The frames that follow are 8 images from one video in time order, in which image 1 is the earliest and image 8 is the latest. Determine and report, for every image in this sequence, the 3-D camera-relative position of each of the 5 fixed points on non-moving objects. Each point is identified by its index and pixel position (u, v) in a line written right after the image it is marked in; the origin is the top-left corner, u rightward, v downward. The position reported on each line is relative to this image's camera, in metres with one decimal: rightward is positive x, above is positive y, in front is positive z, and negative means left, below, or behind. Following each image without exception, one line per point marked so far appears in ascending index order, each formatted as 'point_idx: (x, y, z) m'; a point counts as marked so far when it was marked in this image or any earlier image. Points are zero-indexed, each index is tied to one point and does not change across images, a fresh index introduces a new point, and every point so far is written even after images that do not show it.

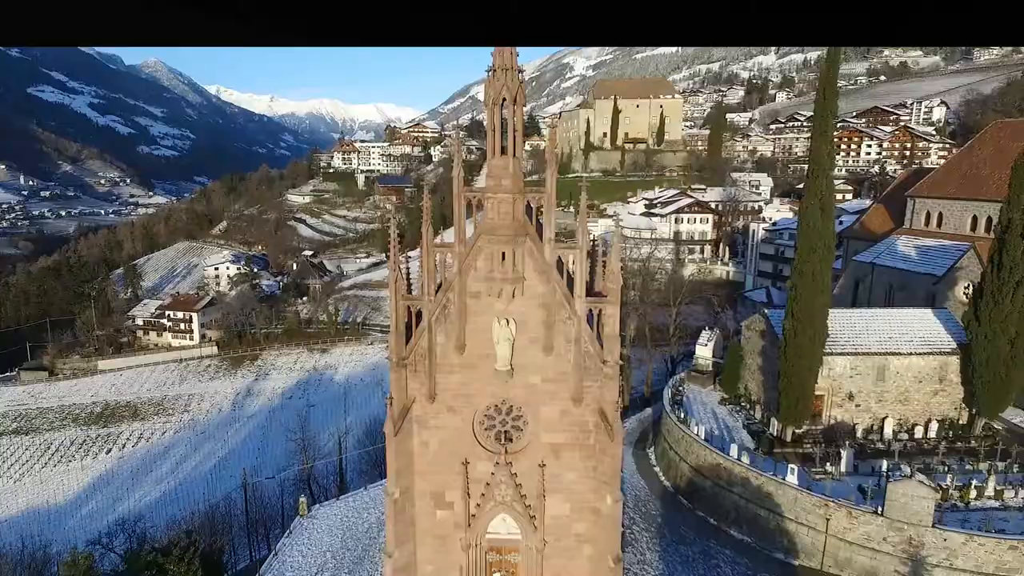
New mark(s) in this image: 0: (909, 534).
0: (+7.0, -4.3, +10.8) m
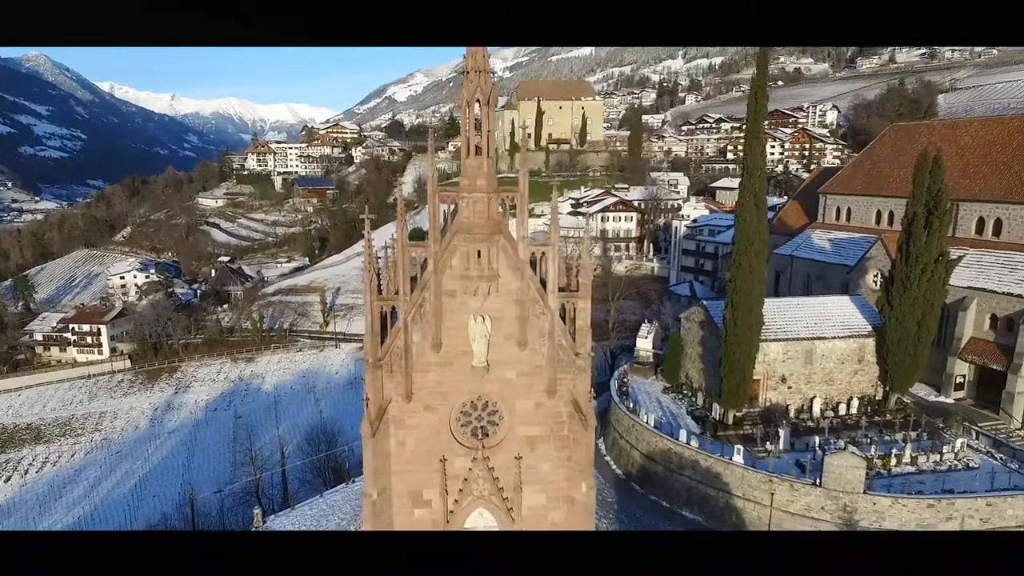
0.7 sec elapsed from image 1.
0: (+6.4, -4.1, +11.9) m
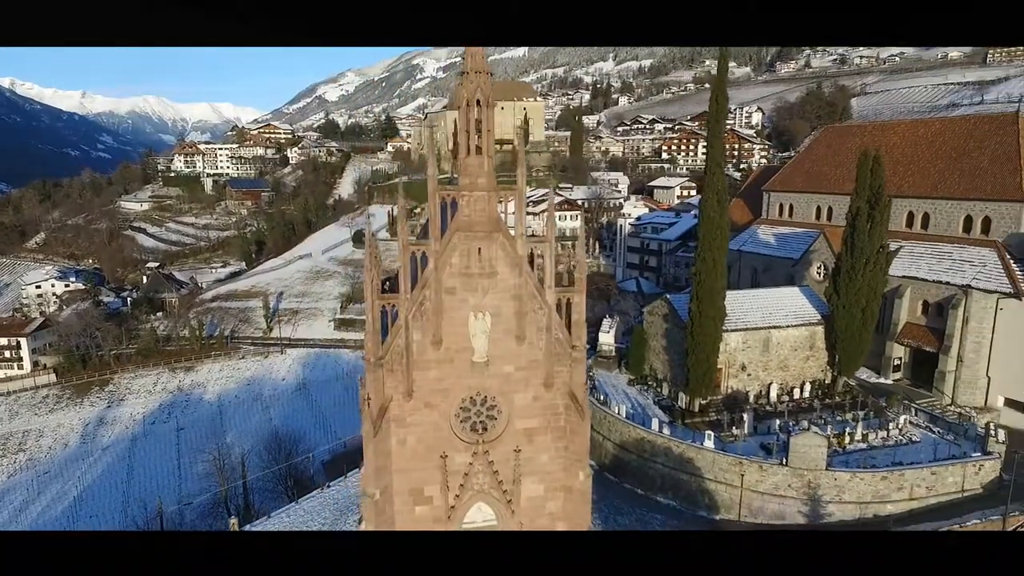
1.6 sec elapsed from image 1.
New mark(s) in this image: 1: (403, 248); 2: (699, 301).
0: (+6.0, -3.9, +12.7) m
1: (-1.5, +0.5, +8.3) m
2: (+5.2, -0.3, +16.8) m
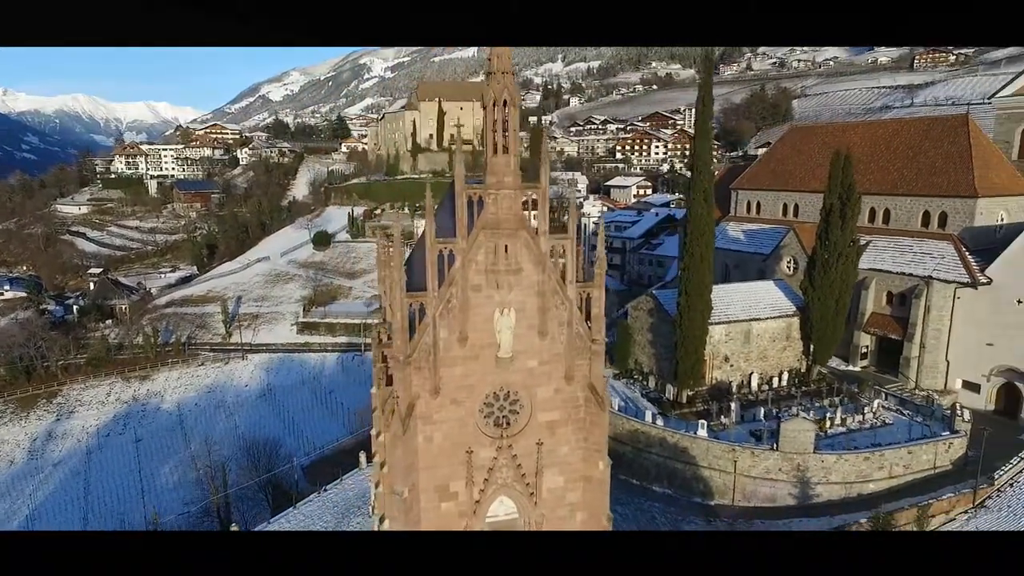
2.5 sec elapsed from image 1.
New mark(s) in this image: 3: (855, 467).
0: (+6.1, -3.7, +13.3) m
1: (-1.1, +0.5, +8.3) m
2: (+4.9, -0.2, +17.4) m
3: (+7.4, -3.9, +13.4) m
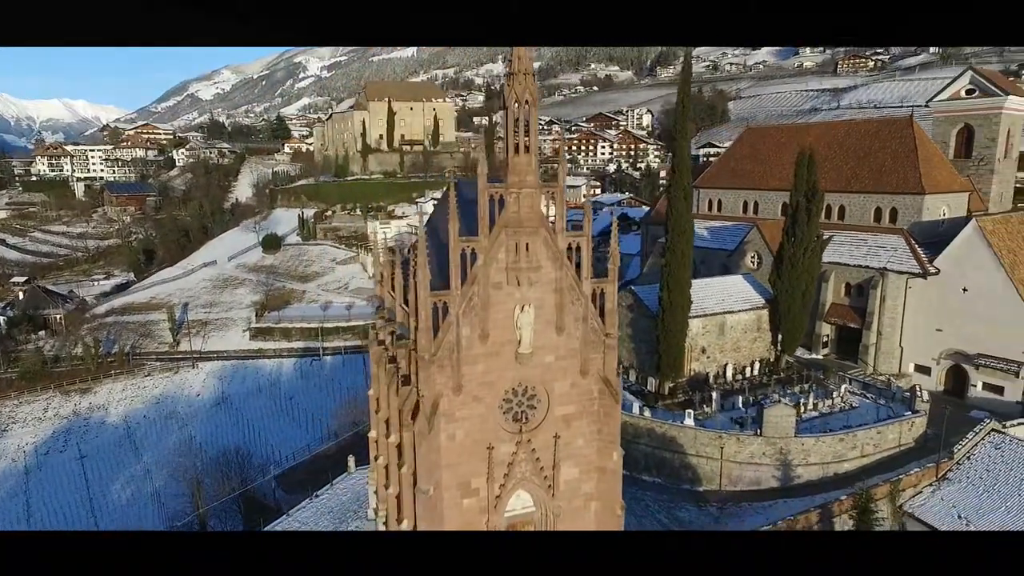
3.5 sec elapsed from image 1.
0: (+6.0, -3.6, +14.0) m
1: (-0.8, +0.6, +8.4) m
2: (+4.3, -0.1, +18.0) m
3: (+7.3, -3.7, +14.2) m
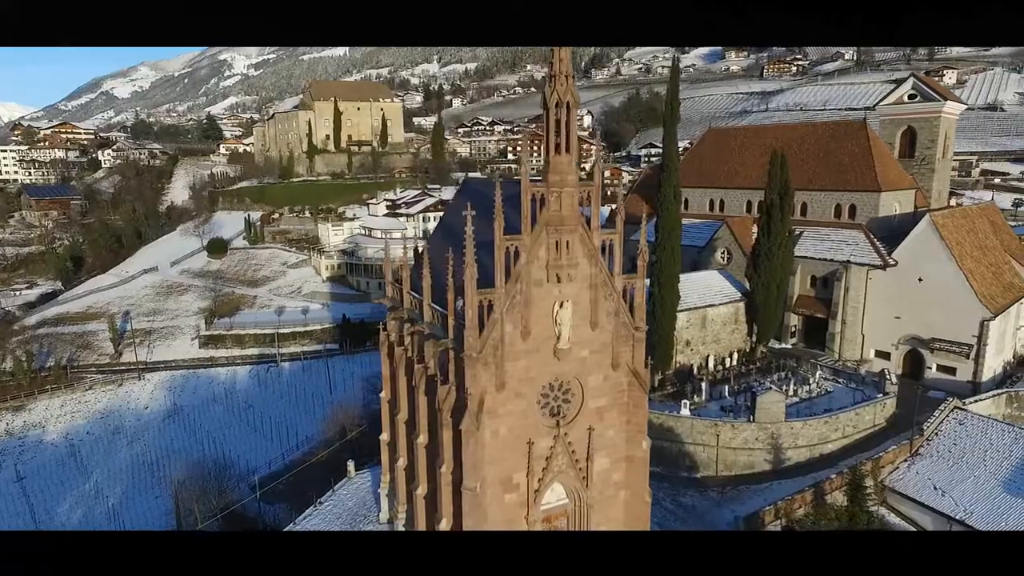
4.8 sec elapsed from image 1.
0: (+6.2, -3.4, +14.8) m
1: (-0.2, +0.6, +8.5) m
2: (+4.0, +0.1, +18.5) m
3: (+7.4, -3.5, +15.1) m
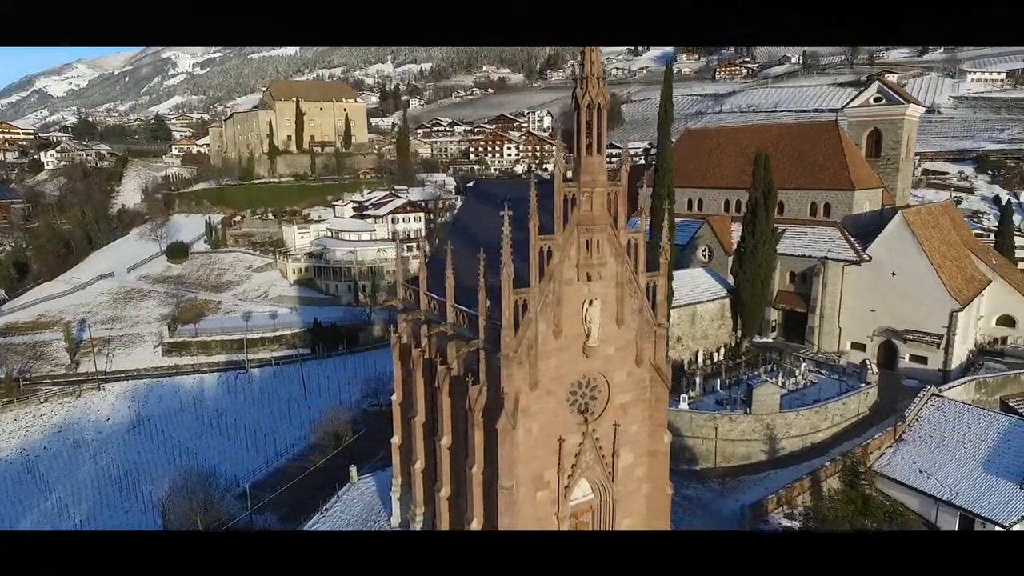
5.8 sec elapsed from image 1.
0: (+6.2, -3.3, +15.3) m
1: (+0.3, +0.6, +8.6) m
2: (+3.8, +0.1, +18.9) m
3: (+7.5, -3.4, +15.7) m
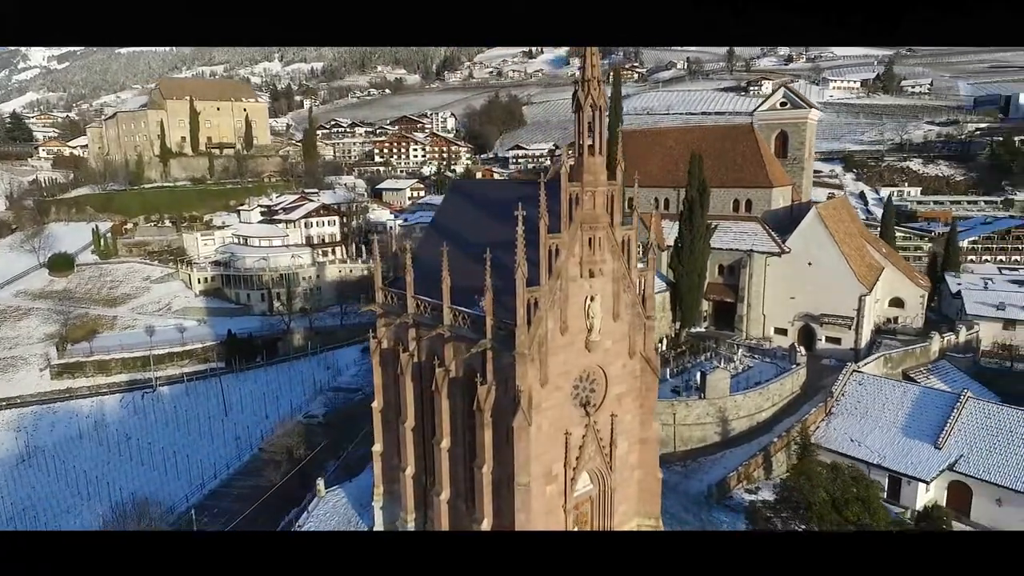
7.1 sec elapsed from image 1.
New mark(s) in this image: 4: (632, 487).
0: (+5.4, -3.1, +16.3) m
1: (+0.4, +0.6, +8.8) m
2: (+2.3, +0.2, +19.5) m
3: (+6.6, -3.1, +16.9) m
4: (+2.1, -3.5, +10.9) m
